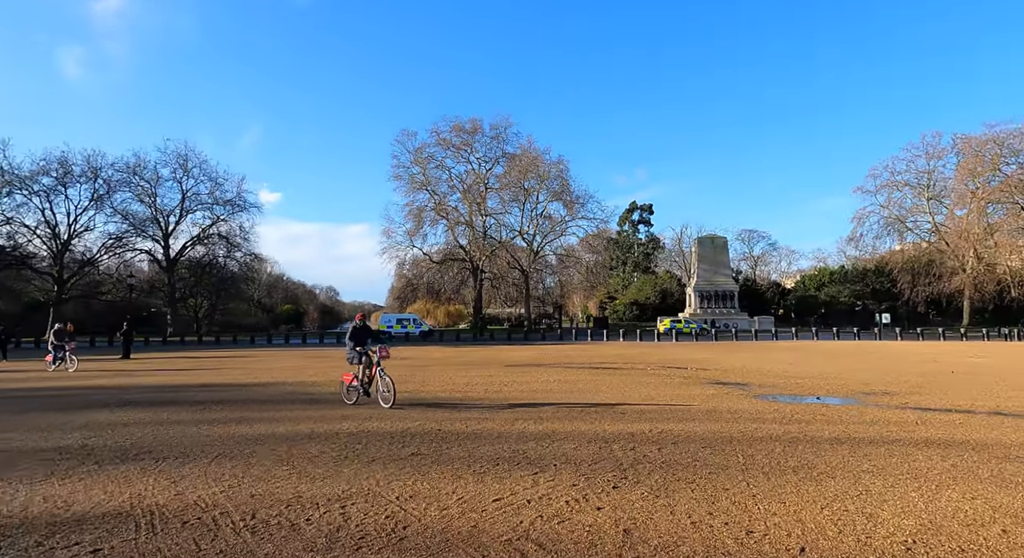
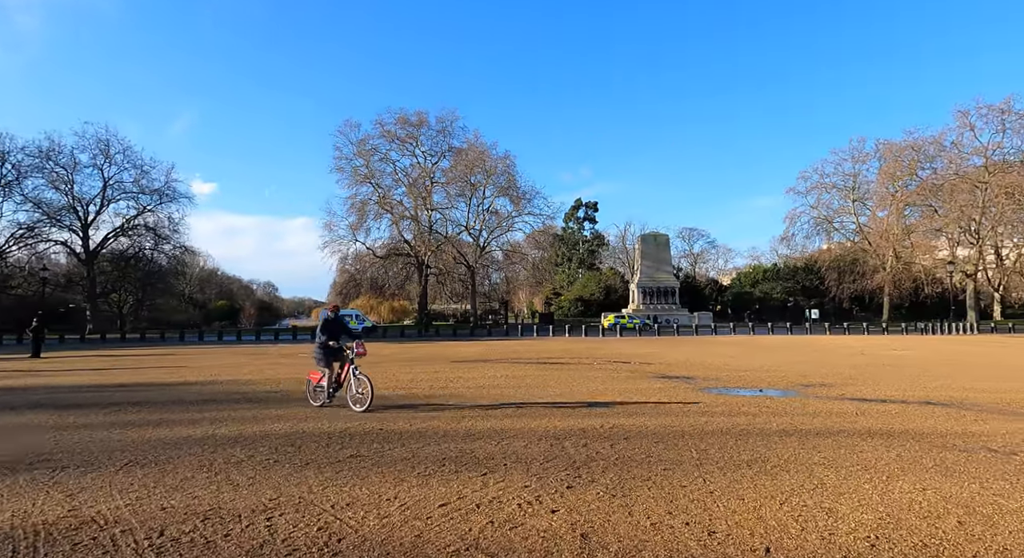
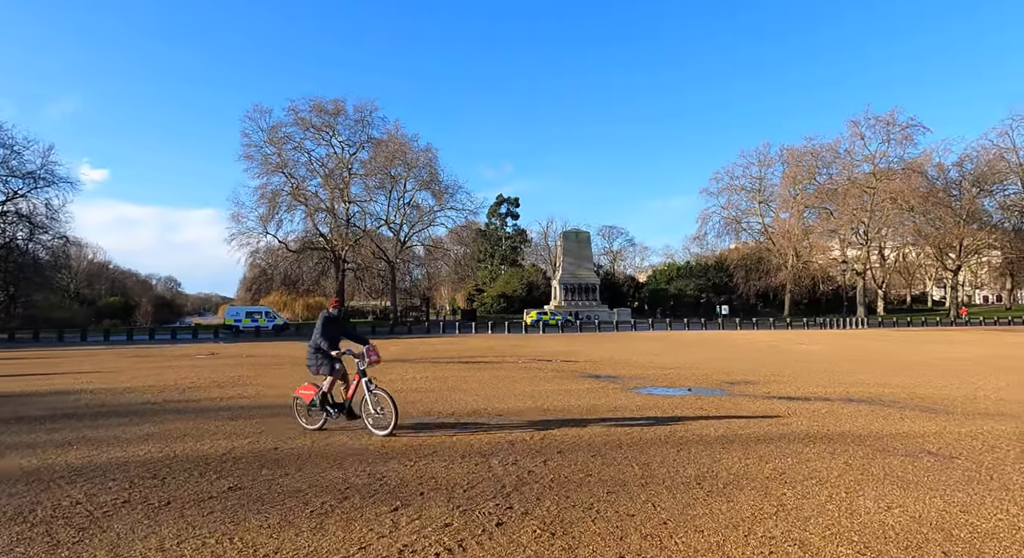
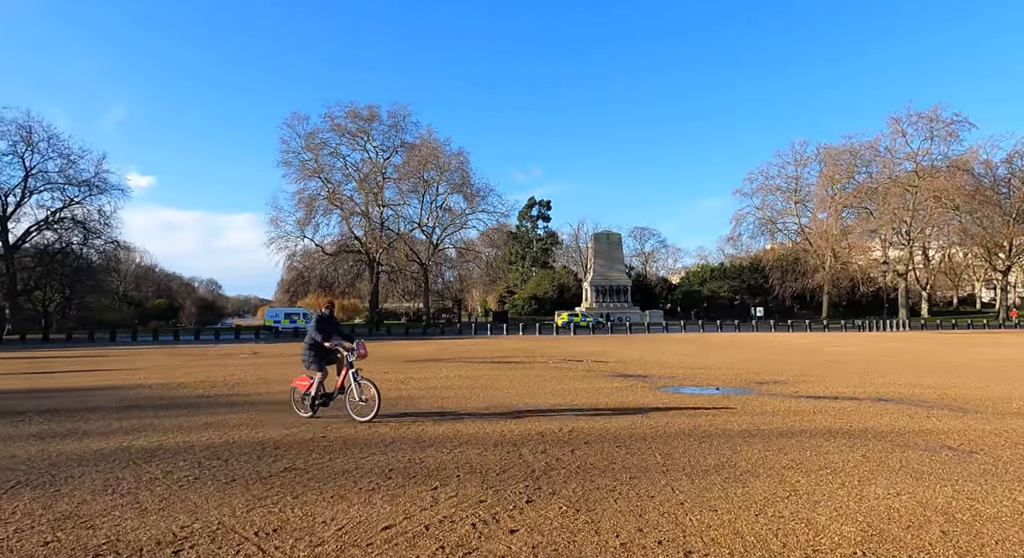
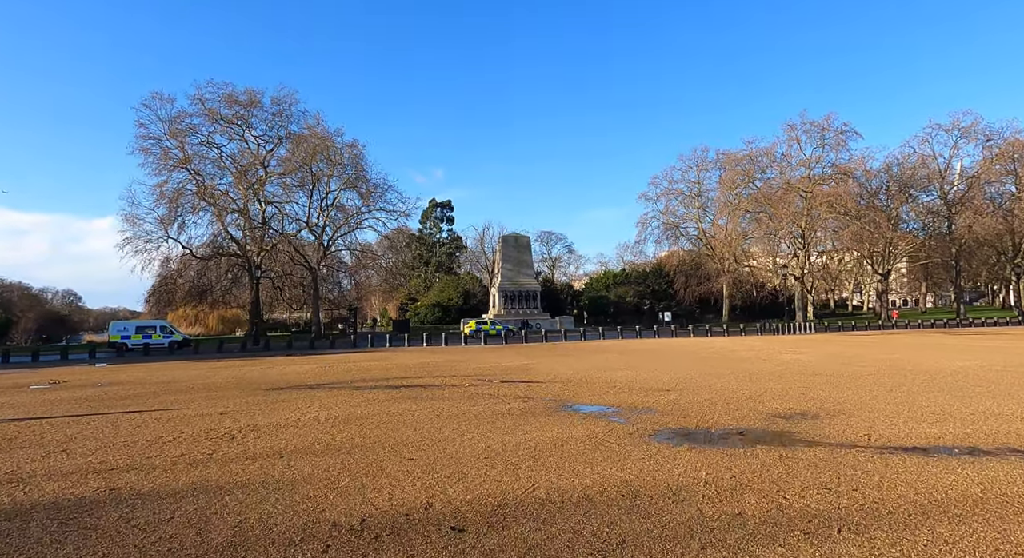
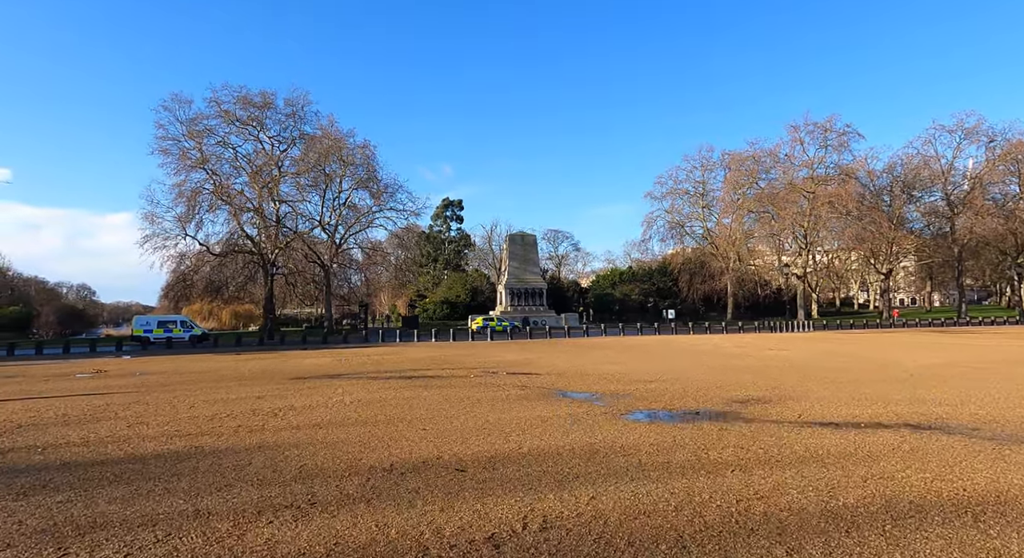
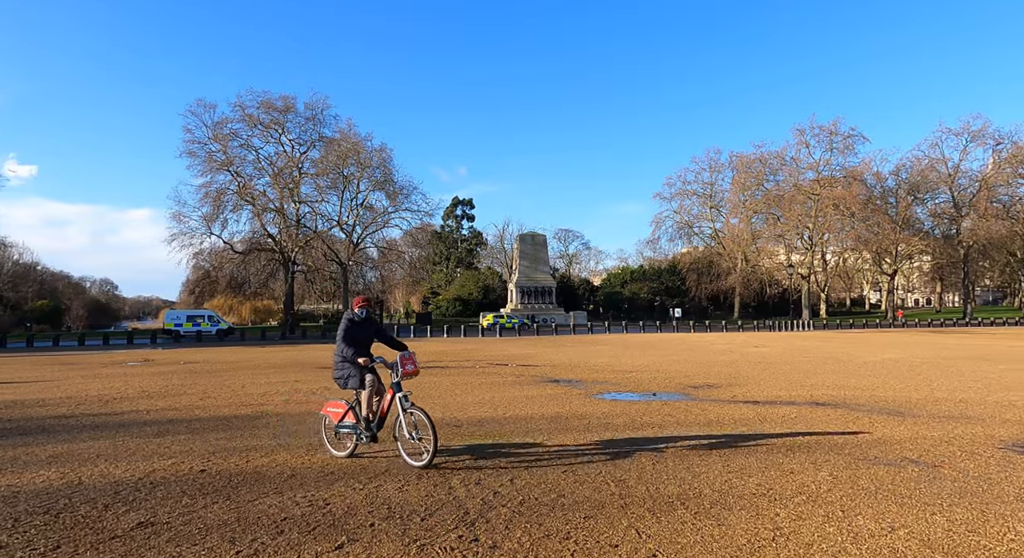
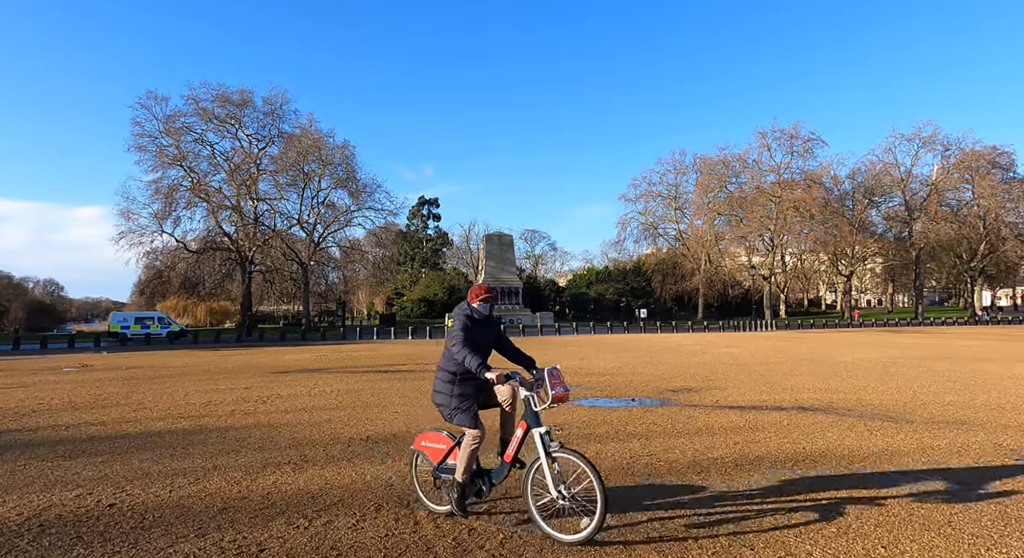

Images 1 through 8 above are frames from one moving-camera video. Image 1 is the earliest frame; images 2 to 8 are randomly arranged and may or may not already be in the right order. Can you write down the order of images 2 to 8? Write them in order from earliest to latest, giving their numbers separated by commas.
2, 4, 3, 7, 8, 6, 5
